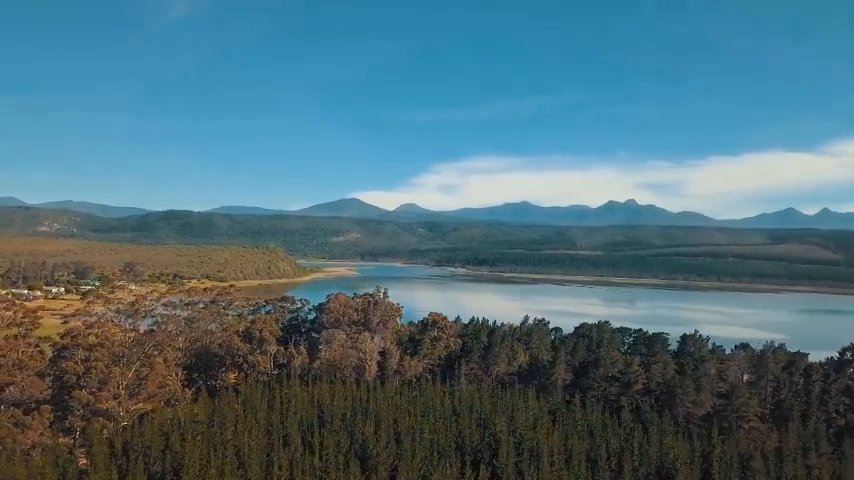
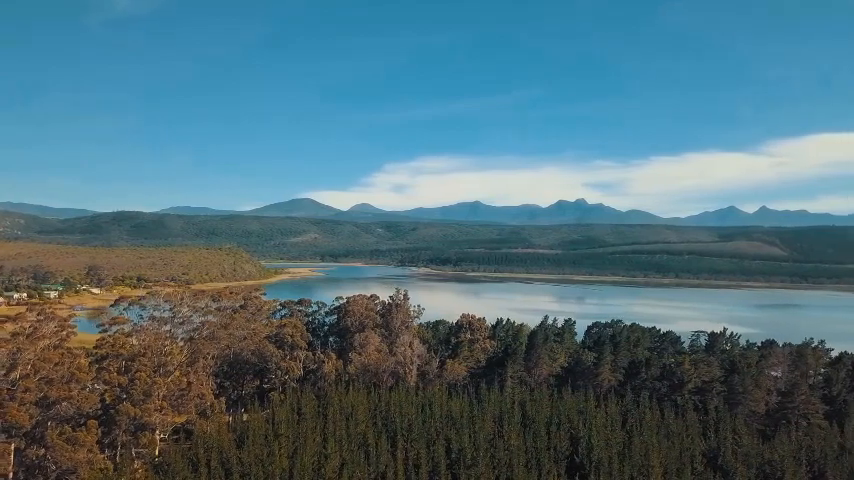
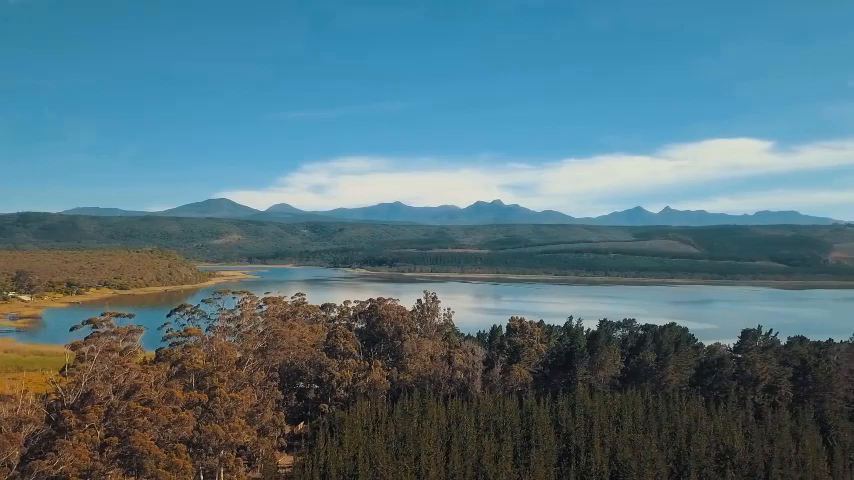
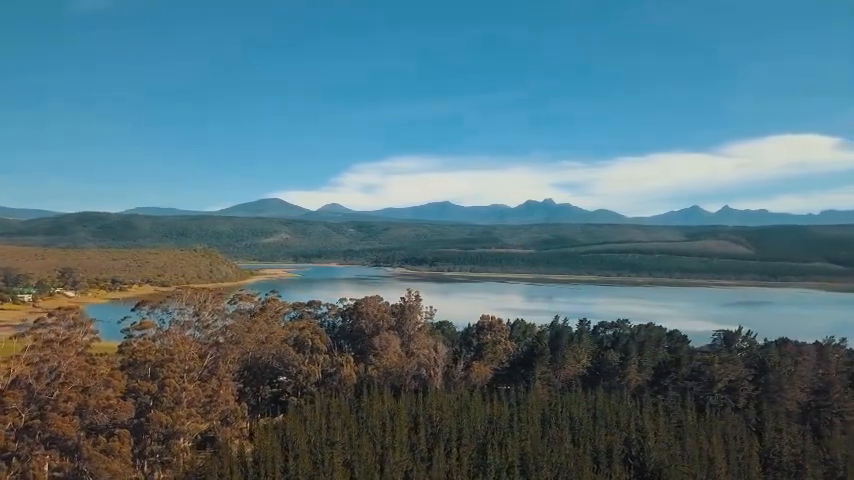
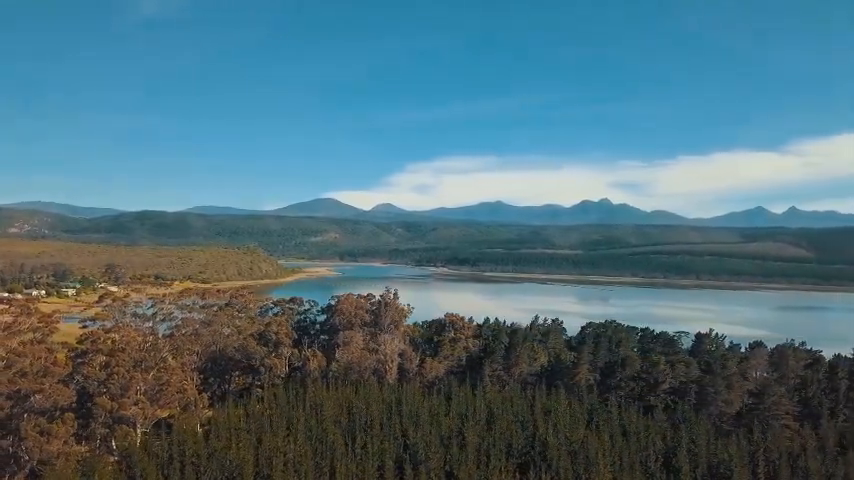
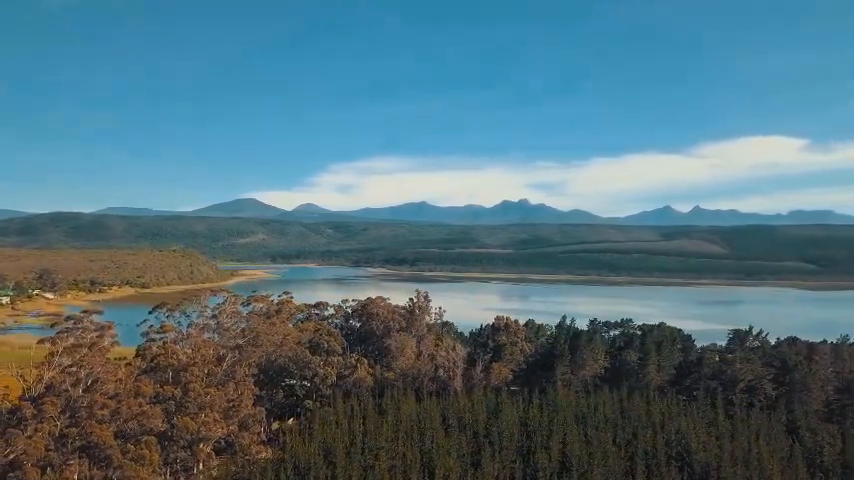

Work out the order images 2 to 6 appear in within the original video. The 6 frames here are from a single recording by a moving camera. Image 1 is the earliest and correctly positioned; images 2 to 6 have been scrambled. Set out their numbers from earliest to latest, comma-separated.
5, 2, 4, 6, 3
